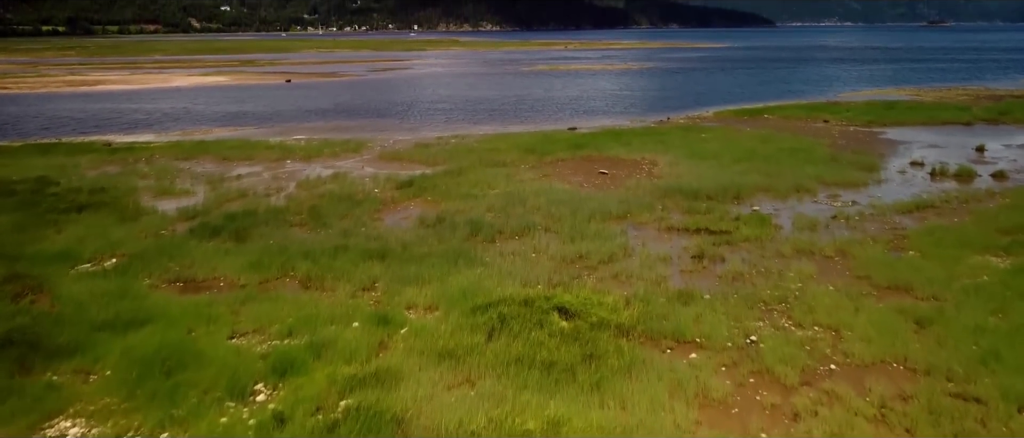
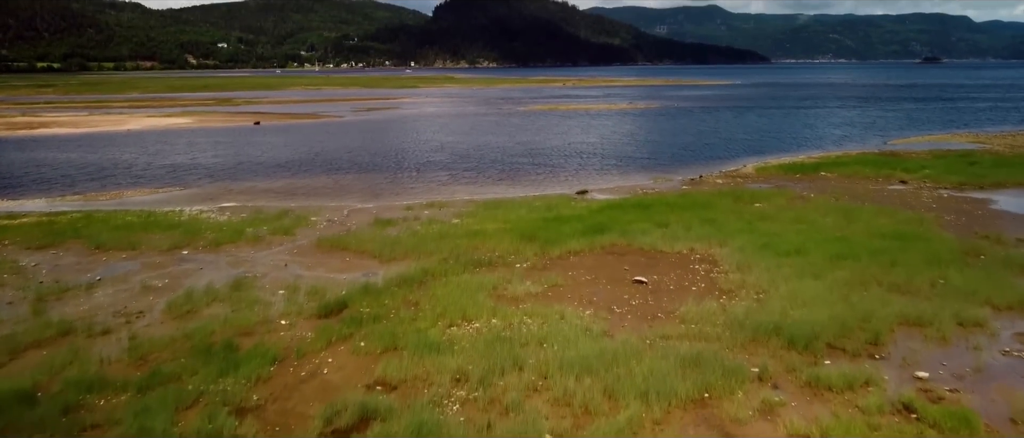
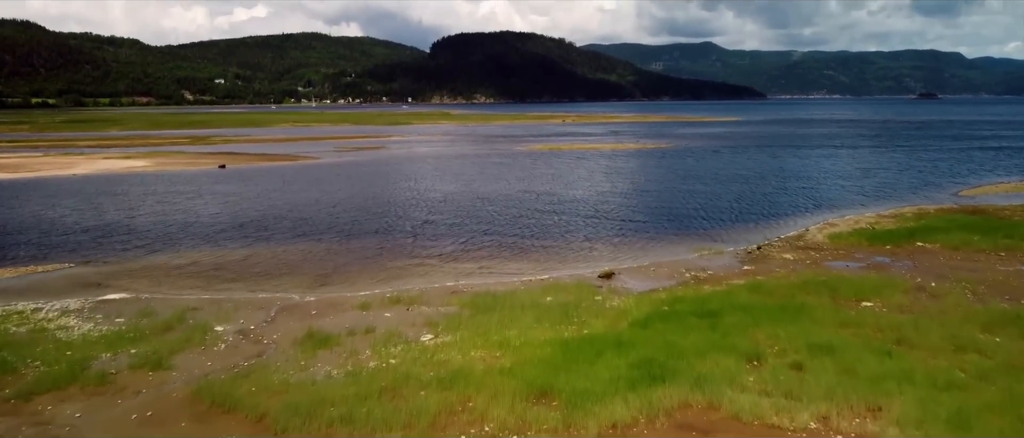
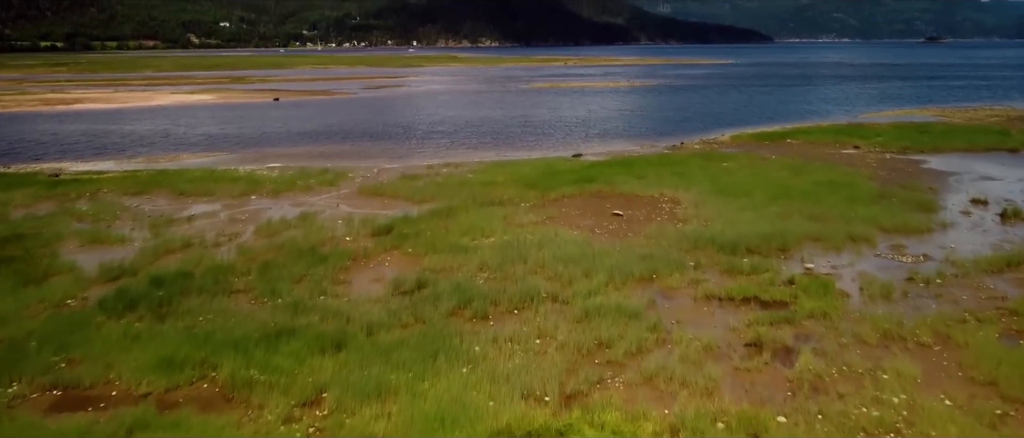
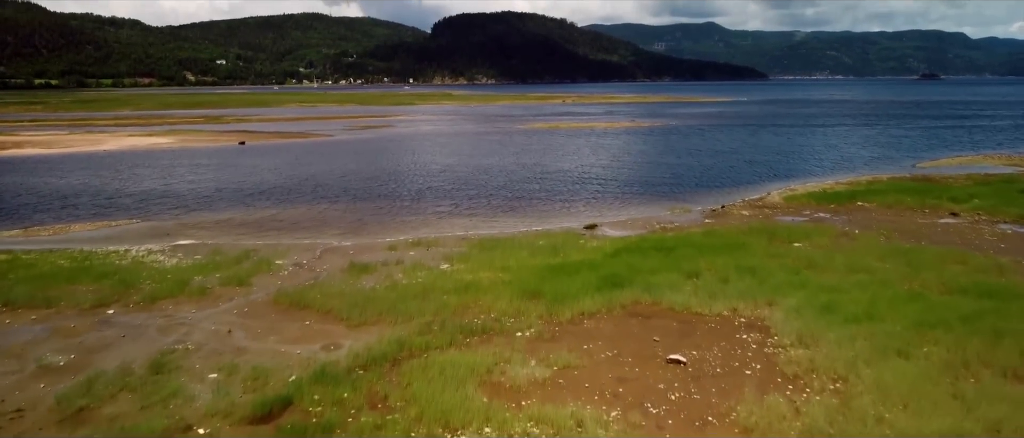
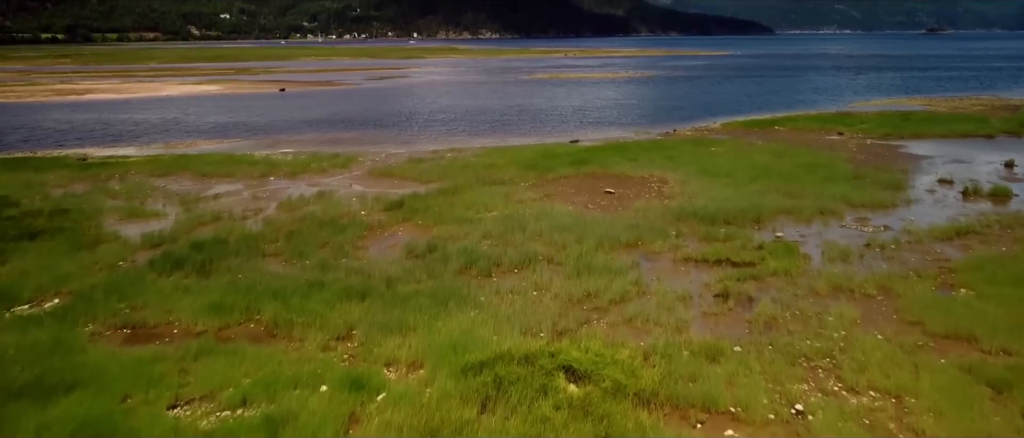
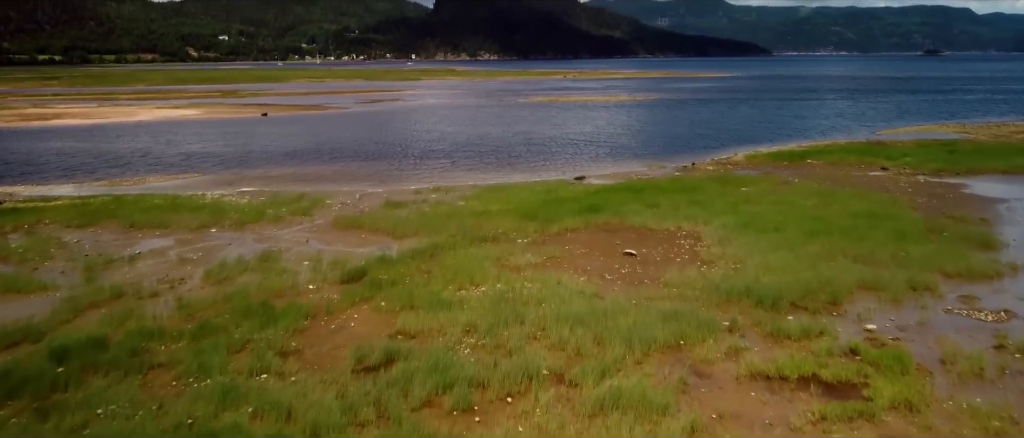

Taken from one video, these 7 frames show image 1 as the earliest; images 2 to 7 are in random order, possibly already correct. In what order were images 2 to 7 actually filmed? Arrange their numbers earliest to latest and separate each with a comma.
6, 4, 7, 2, 5, 3
